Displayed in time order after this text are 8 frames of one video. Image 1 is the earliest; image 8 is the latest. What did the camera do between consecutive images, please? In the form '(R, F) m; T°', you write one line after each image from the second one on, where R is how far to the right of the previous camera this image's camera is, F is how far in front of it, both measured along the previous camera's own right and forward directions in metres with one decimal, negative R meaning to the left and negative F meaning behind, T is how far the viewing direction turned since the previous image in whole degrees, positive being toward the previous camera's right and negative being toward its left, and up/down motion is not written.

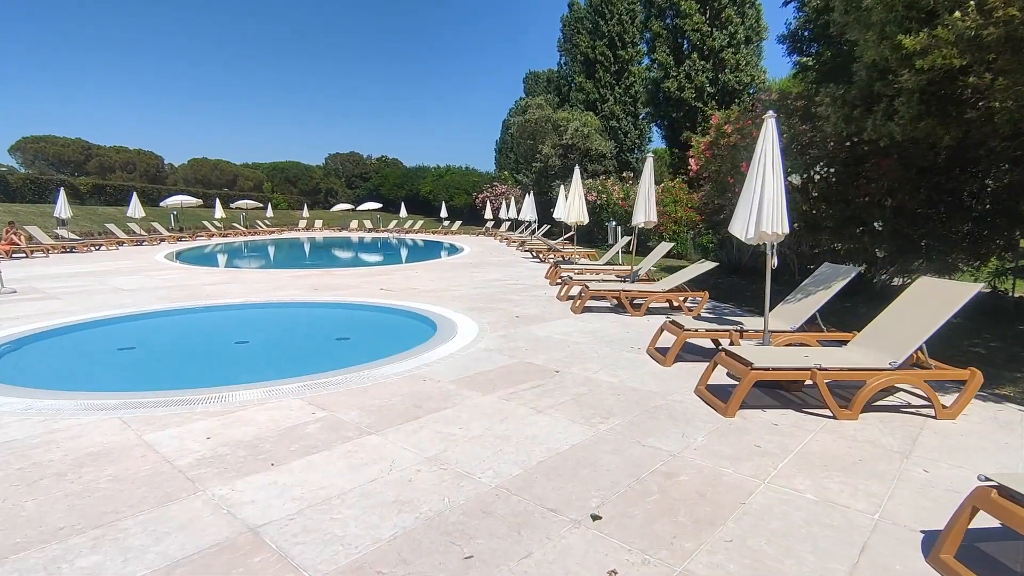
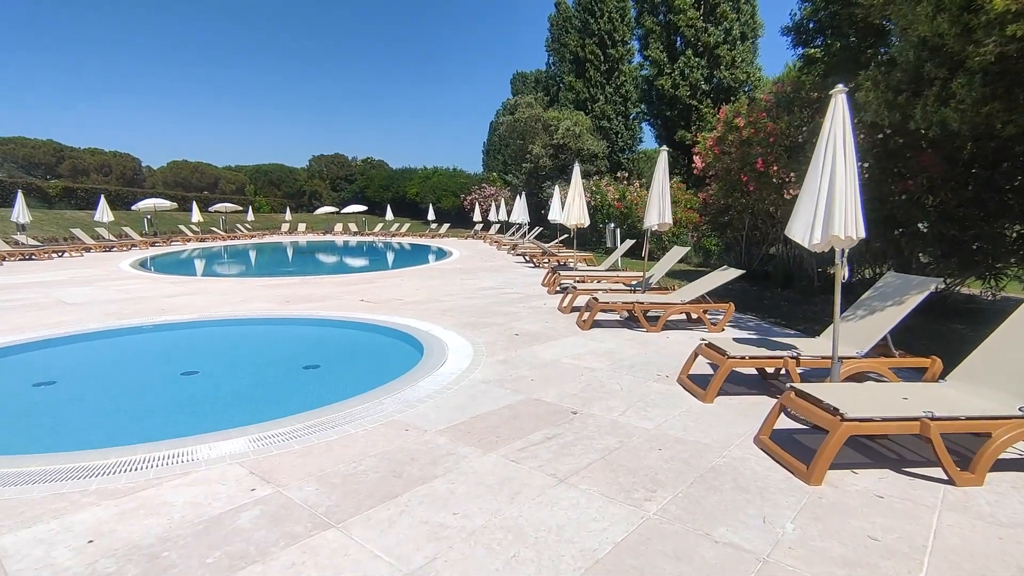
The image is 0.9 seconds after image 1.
(-0.1, +1.1) m; +1°
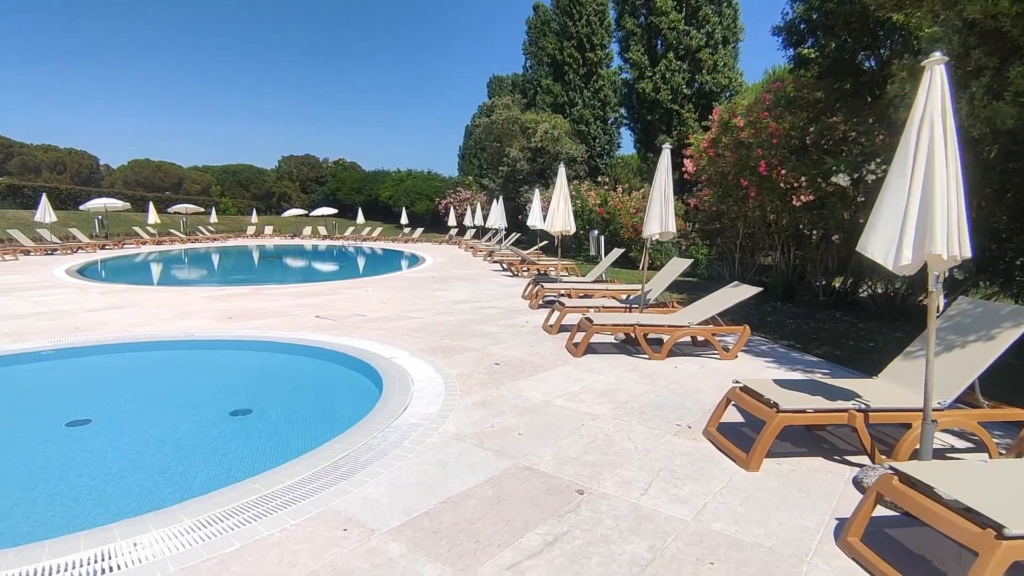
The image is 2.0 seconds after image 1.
(-0.1, +1.2) m; +3°
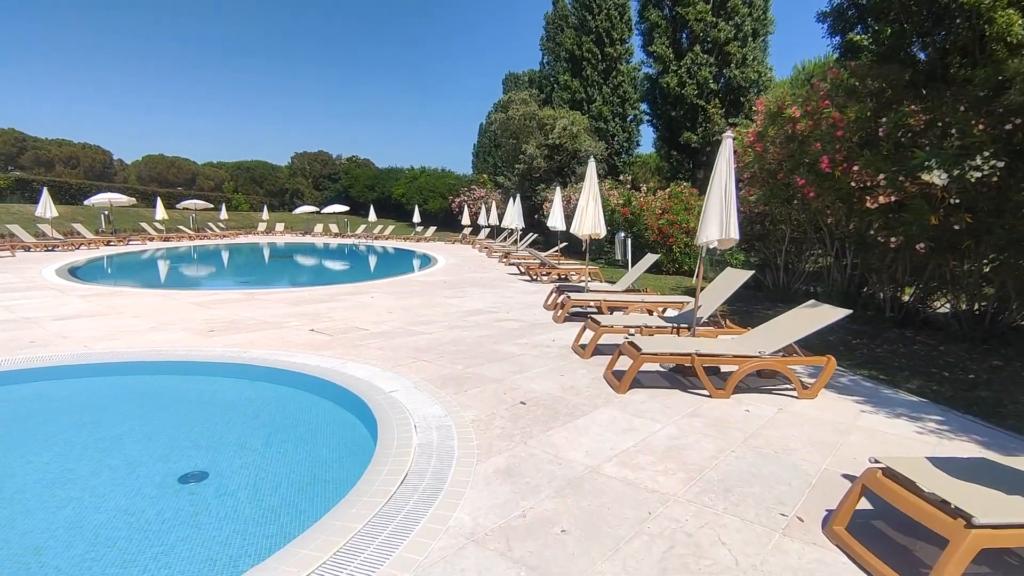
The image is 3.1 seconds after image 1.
(-0.2, +1.2) m; -1°
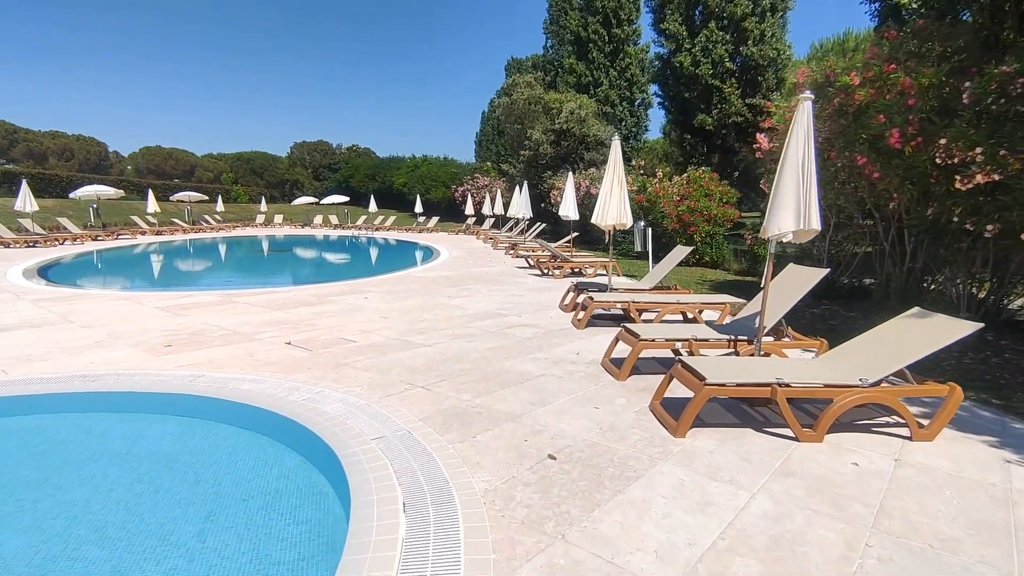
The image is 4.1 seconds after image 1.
(-0.1, +1.3) m; 0°
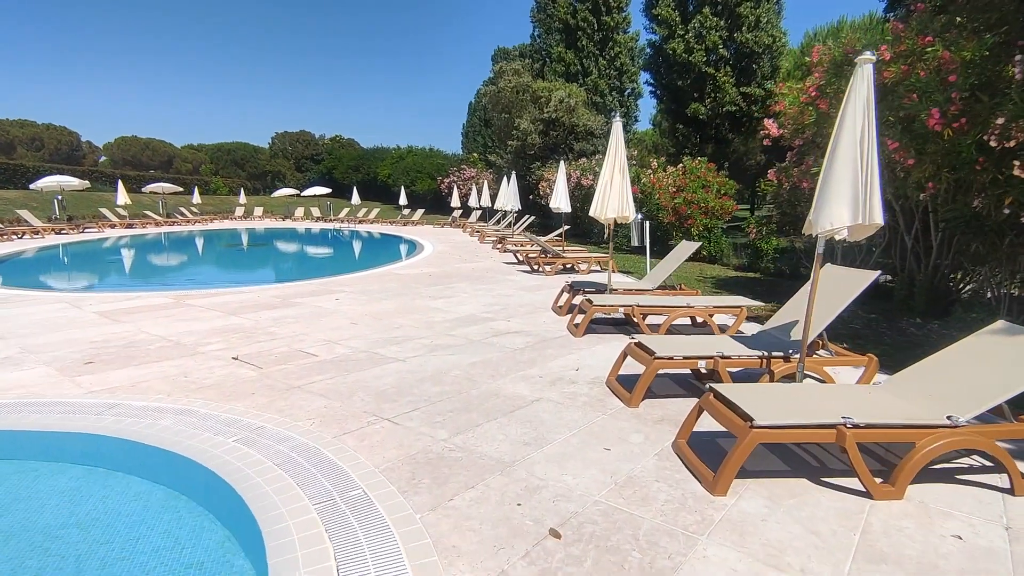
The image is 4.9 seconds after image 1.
(0.0, +1.0) m; +1°
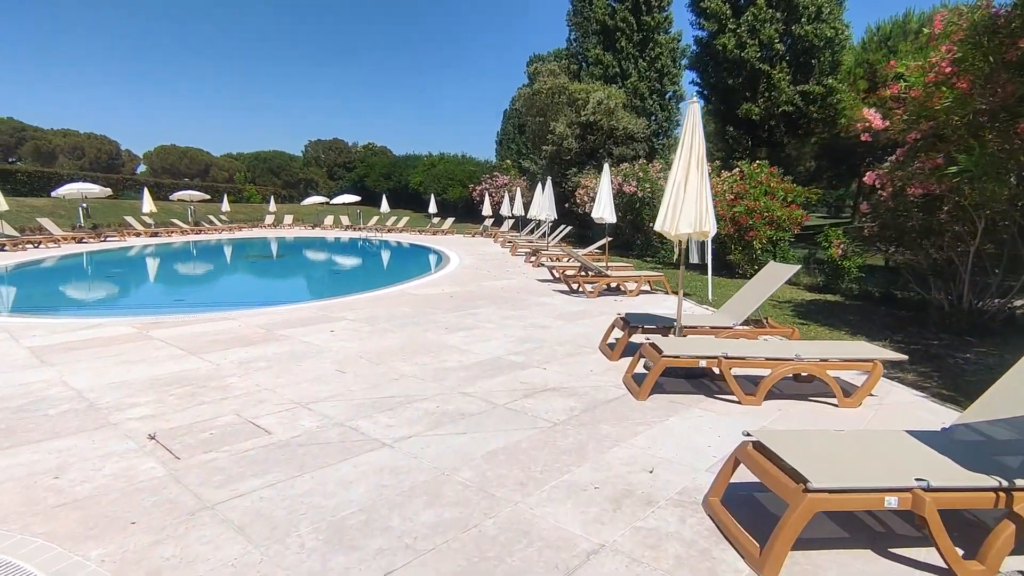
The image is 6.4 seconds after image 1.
(0.0, +1.8) m; -3°
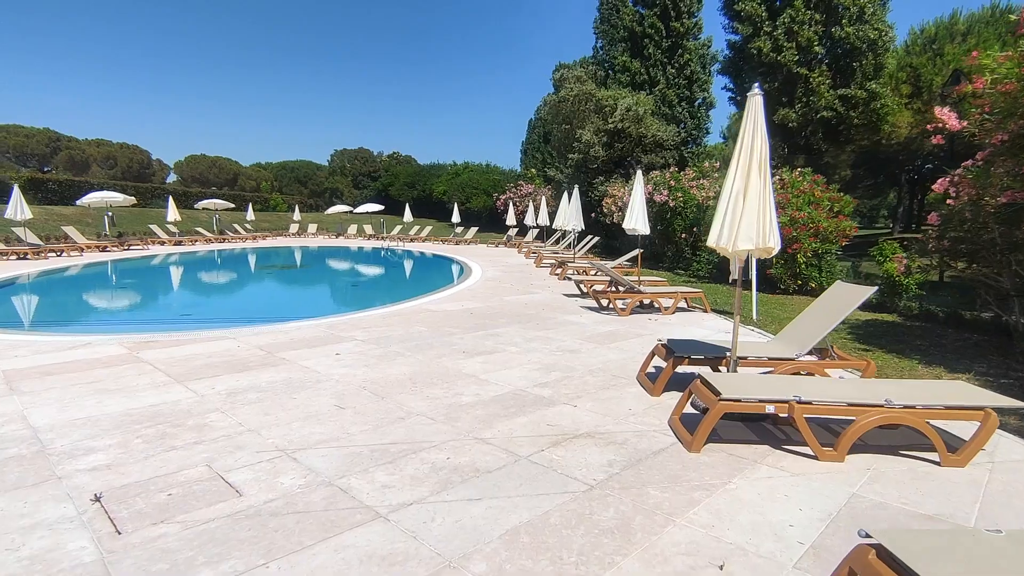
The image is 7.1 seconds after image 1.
(0.0, +0.8) m; -2°
